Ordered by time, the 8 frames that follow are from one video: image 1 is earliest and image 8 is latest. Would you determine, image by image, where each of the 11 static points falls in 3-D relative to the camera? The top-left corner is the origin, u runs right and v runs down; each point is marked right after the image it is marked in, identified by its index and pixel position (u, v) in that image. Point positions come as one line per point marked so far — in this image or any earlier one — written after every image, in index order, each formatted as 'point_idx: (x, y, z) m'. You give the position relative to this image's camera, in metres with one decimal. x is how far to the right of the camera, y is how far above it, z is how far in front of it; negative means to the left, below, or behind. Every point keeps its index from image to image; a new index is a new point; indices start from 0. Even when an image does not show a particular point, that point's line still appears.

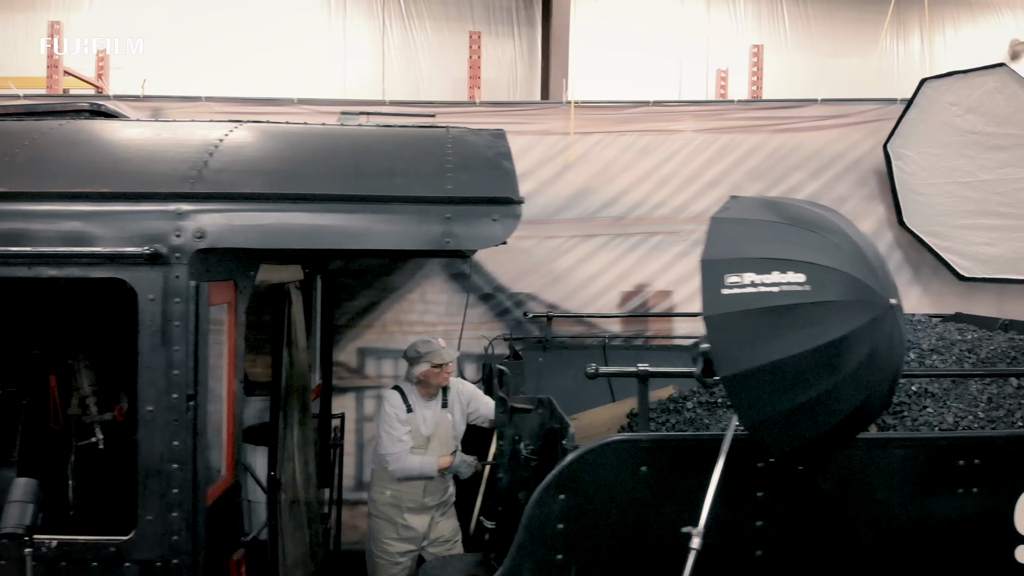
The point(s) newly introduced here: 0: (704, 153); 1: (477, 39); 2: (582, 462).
0: (+1.4, +1.0, +3.7) m
1: (-0.3, +1.9, +4.0) m
2: (+0.2, -0.6, +1.8) m
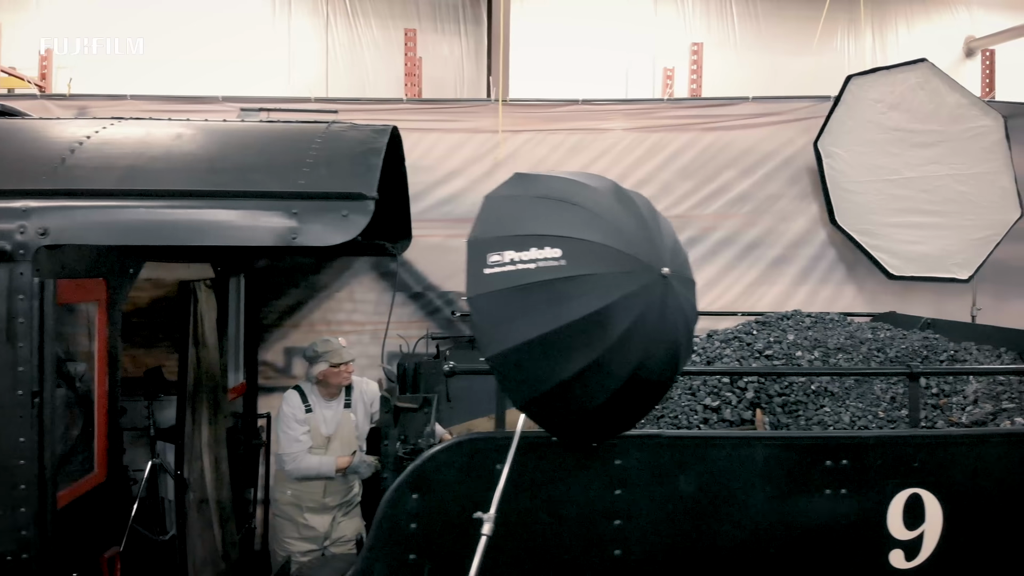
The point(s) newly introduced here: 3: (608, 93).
0: (+0.9, +1.0, +3.7) m
1: (-0.8, +1.9, +4.0) m
2: (-0.3, -0.6, +1.8) m
3: (+0.9, +1.8, +4.8) m
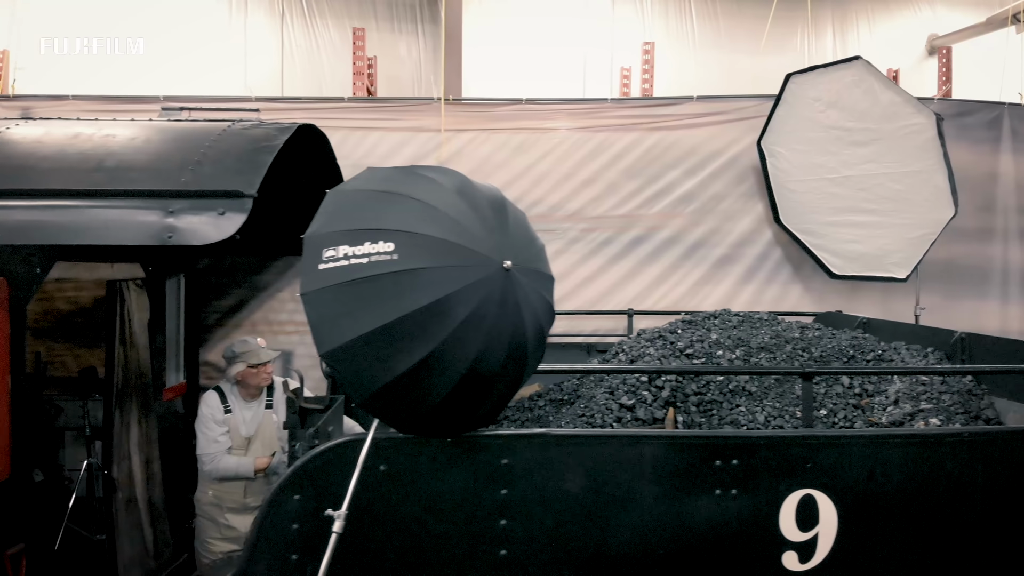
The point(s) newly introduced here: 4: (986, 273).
0: (+0.5, +1.0, +3.7) m
1: (-1.2, +1.9, +4.0) m
2: (-0.7, -0.6, +1.8) m
3: (+0.5, +1.8, +4.8) m
4: (+3.5, +0.1, +3.9) m
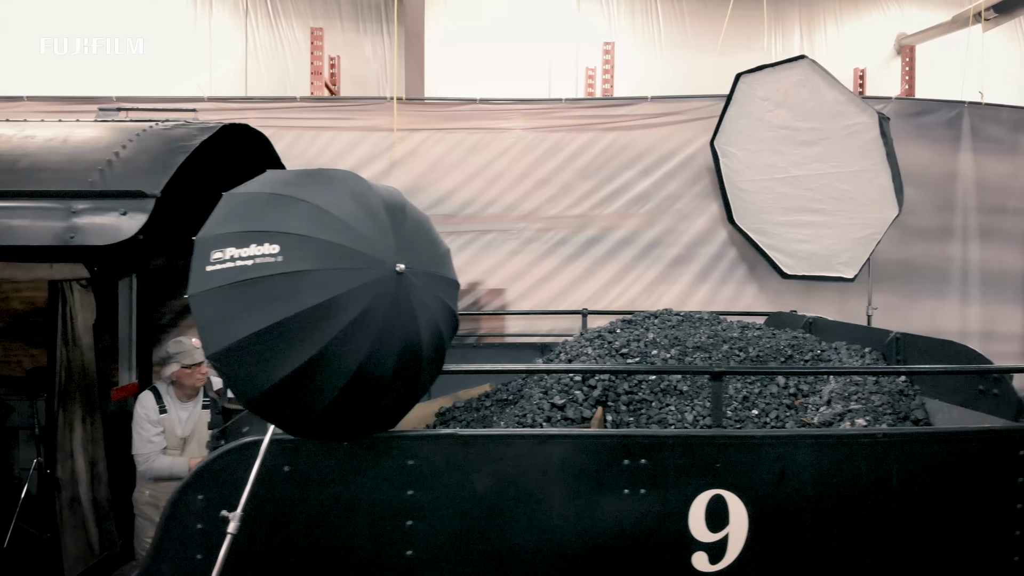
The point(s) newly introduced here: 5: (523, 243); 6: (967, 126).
0: (+0.1, +1.0, +3.7) m
1: (-1.5, +1.9, +4.0) m
2: (-1.0, -0.6, +1.8) m
3: (+0.2, +1.8, +4.8) m
4: (+3.2, +0.1, +3.9) m
5: (+0.1, +0.3, +3.7) m
6: (+3.4, +1.2, +3.9) m
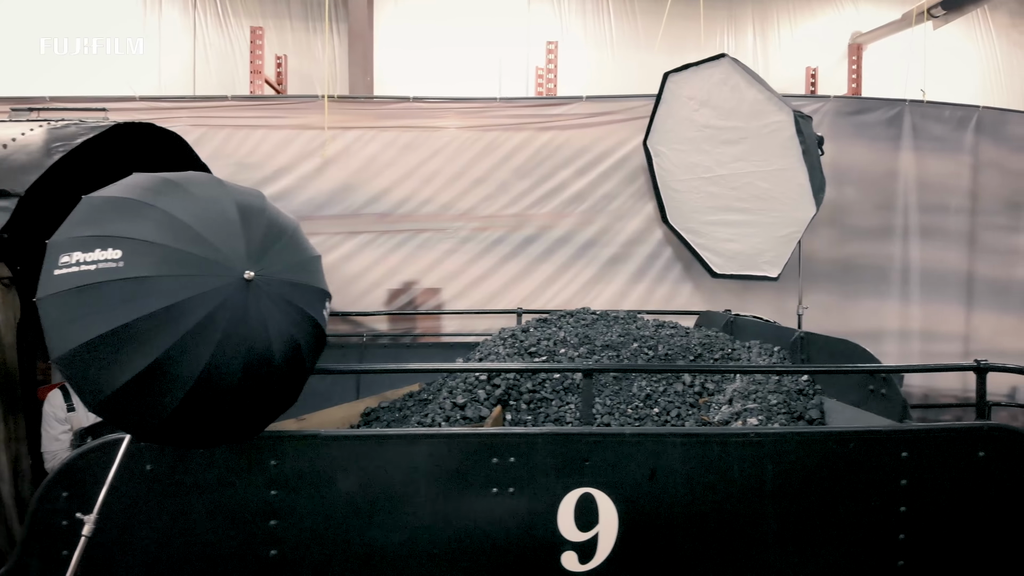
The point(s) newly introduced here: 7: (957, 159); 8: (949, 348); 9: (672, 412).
0: (-0.3, +1.0, +3.7) m
1: (-1.9, +1.9, +4.0) m
2: (-1.5, -0.6, +1.8) m
3: (-0.3, +1.8, +4.8) m
4: (+2.8, +0.1, +3.9) m
5: (-0.4, +0.3, +3.7) m
6: (+3.0, +1.2, +3.9) m
7: (+3.4, +1.0, +3.9) m
8: (+3.3, -0.5, +3.9) m
9: (+0.7, -0.6, +2.4) m
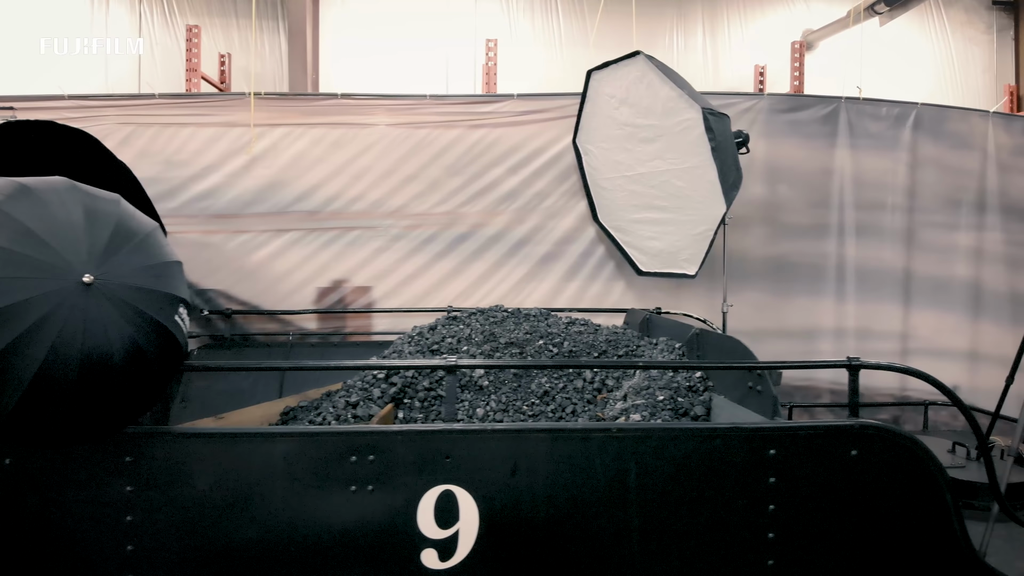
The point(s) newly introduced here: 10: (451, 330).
0: (-0.8, +1.0, +3.7) m
1: (-2.4, +2.0, +4.0) m
2: (-2.0, -0.6, +1.8) m
3: (-0.8, +1.8, +4.8) m
4: (+2.3, +0.1, +3.9) m
5: (-0.9, +0.3, +3.7) m
6: (+2.5, +1.2, +3.9) m
7: (+2.9, +1.0, +3.9) m
8: (+2.8, -0.4, +3.9) m
9: (+0.2, -0.6, +2.4) m
10: (-0.3, -0.2, +2.8) m
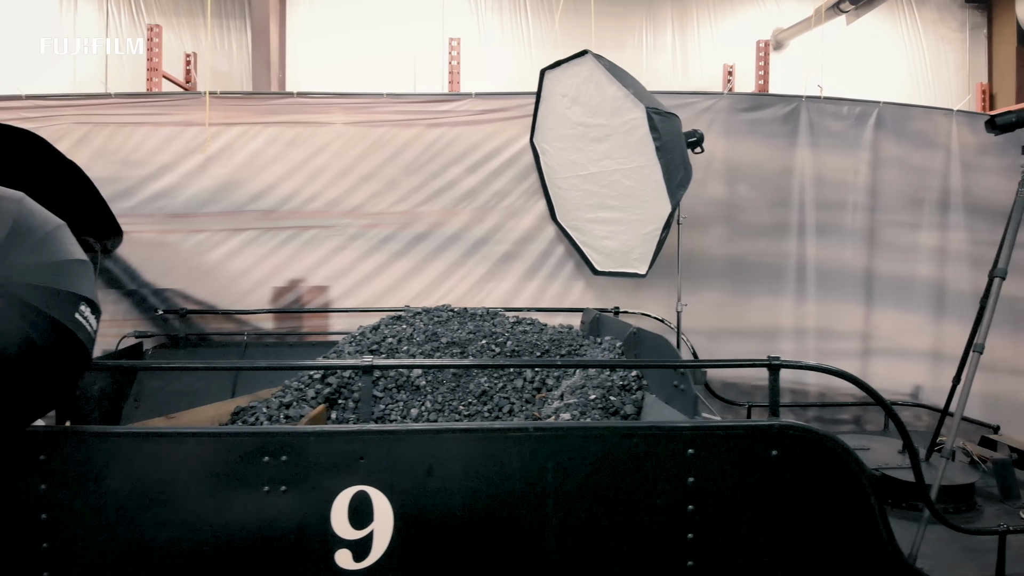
0: (-1.1, +1.0, +3.7) m
1: (-2.7, +2.0, +4.0) m
2: (-2.3, -0.6, +1.8) m
3: (-1.1, +1.8, +4.8) m
4: (+2.0, +0.1, +3.8) m
5: (-1.2, +0.3, +3.7) m
6: (+2.2, +1.2, +3.8) m
7: (+2.6, +1.0, +3.9) m
8: (+2.5, -0.4, +3.9) m
9: (-0.1, -0.6, +2.4) m
10: (-0.6, -0.2, +2.8) m
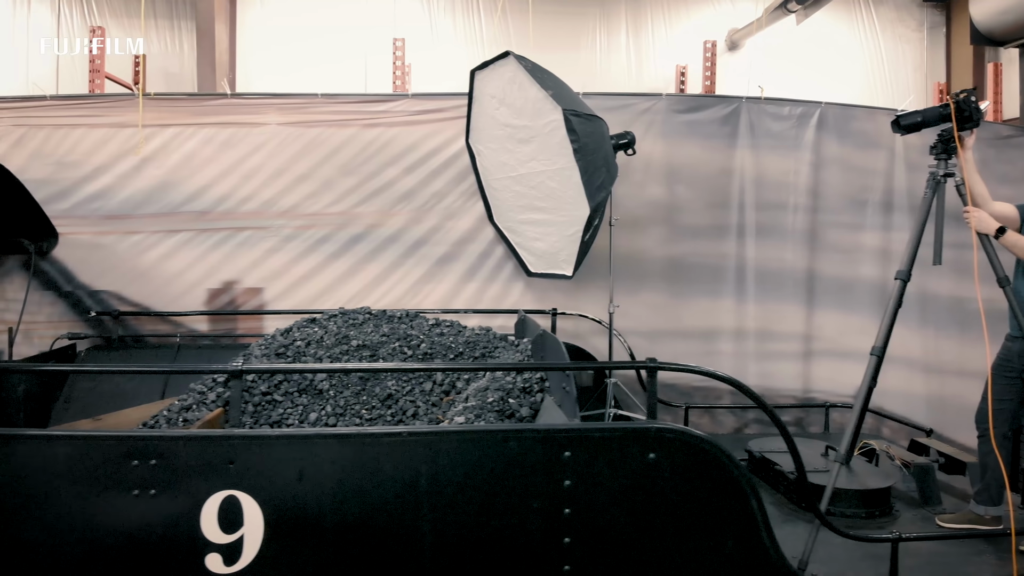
0: (-1.6, +1.0, +3.7) m
1: (-3.2, +1.9, +4.0) m
2: (-2.7, -0.6, +1.8) m
3: (-1.5, +1.8, +4.8) m
4: (+1.5, +0.1, +3.8) m
5: (-1.6, +0.3, +3.7) m
6: (+1.7, +1.2, +3.8) m
7: (+2.1, +1.0, +3.9) m
8: (+2.1, -0.5, +3.9) m
9: (-0.5, -0.6, +2.4) m
10: (-1.1, -0.2, +2.8) m
